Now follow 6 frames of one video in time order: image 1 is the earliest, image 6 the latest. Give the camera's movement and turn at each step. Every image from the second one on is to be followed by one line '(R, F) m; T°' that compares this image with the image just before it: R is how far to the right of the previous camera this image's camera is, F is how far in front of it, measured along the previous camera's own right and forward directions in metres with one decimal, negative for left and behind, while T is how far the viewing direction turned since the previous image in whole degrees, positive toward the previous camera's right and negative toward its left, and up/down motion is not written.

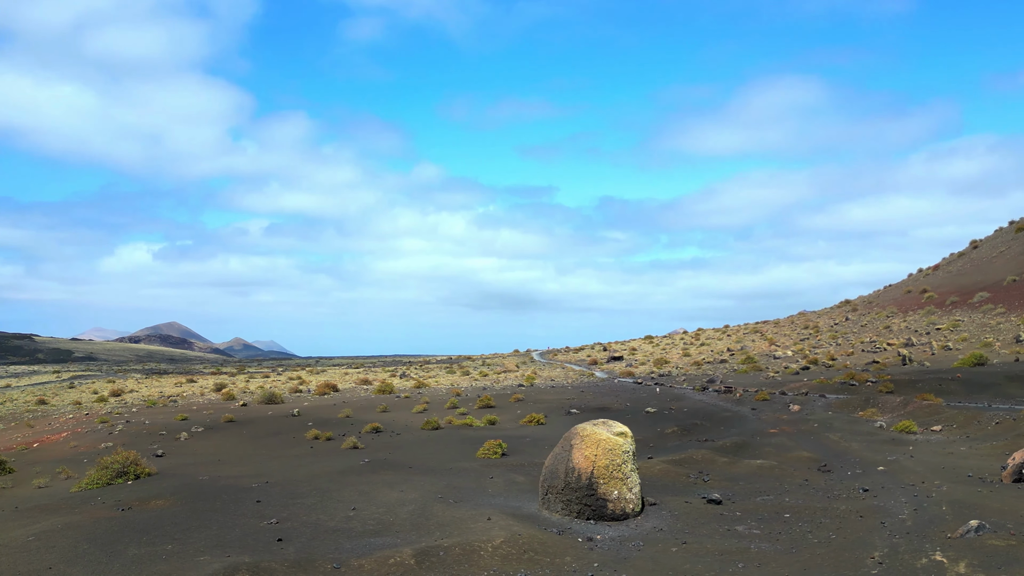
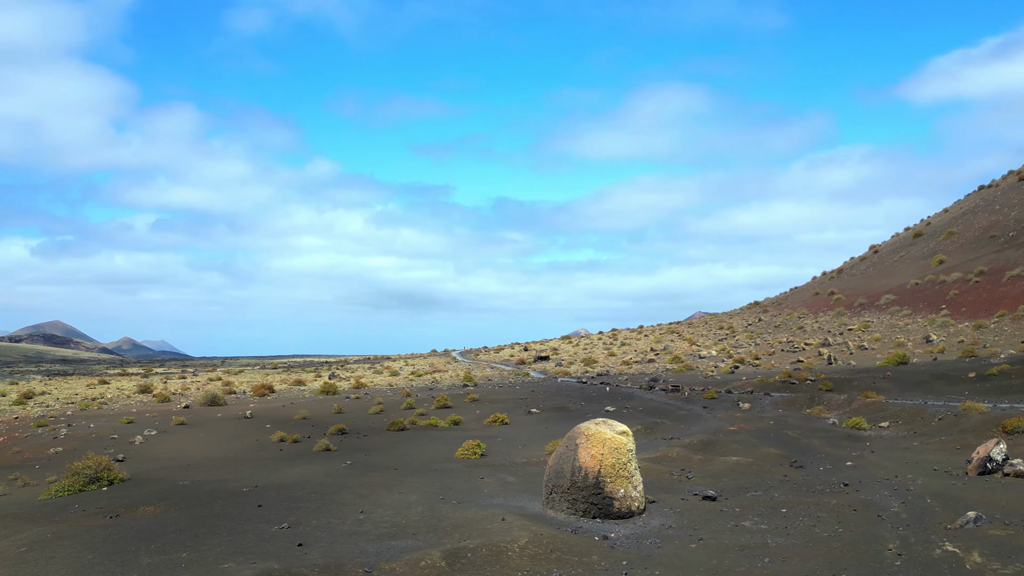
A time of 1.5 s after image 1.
(-1.6, +0.1) m; +6°
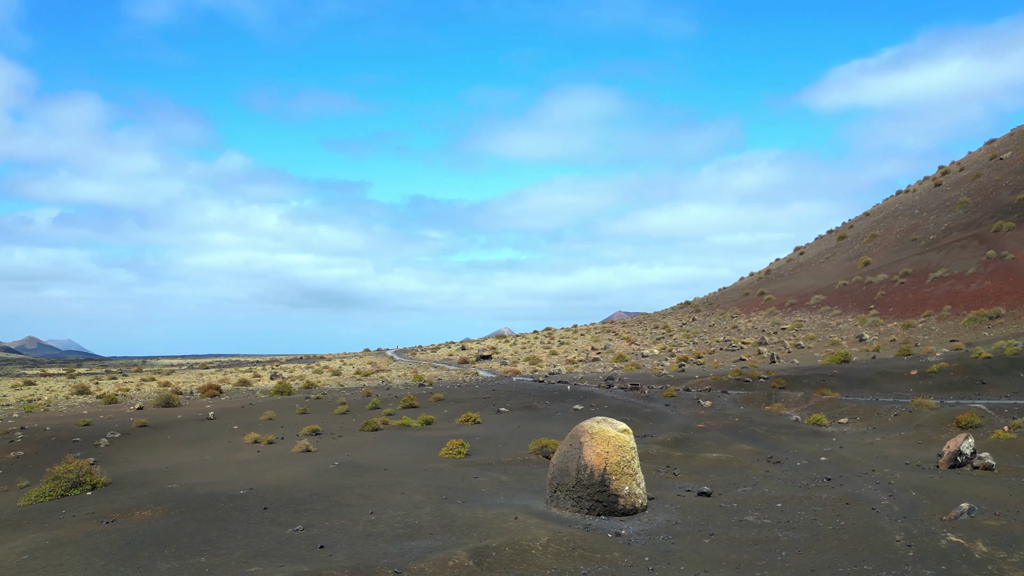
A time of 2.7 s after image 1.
(-1.3, 0.0) m; +5°
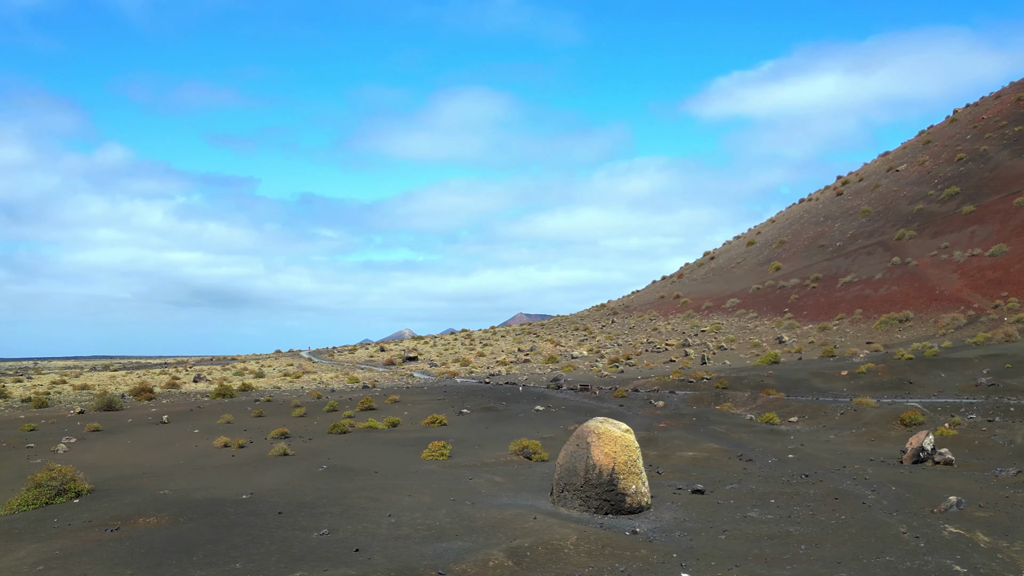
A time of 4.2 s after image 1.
(-1.7, 0.0) m; +6°
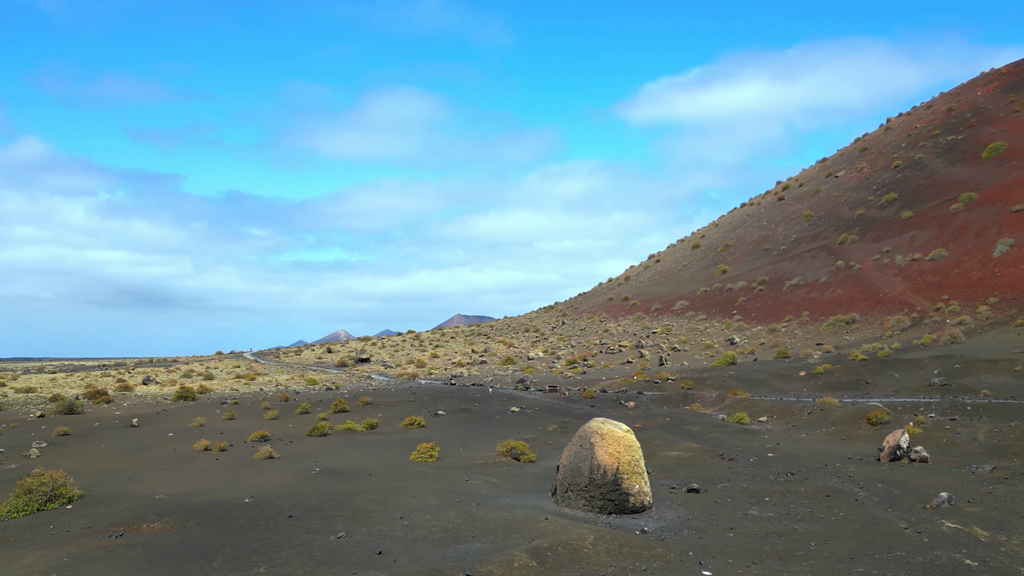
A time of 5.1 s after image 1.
(-1.0, 0.0) m; +4°
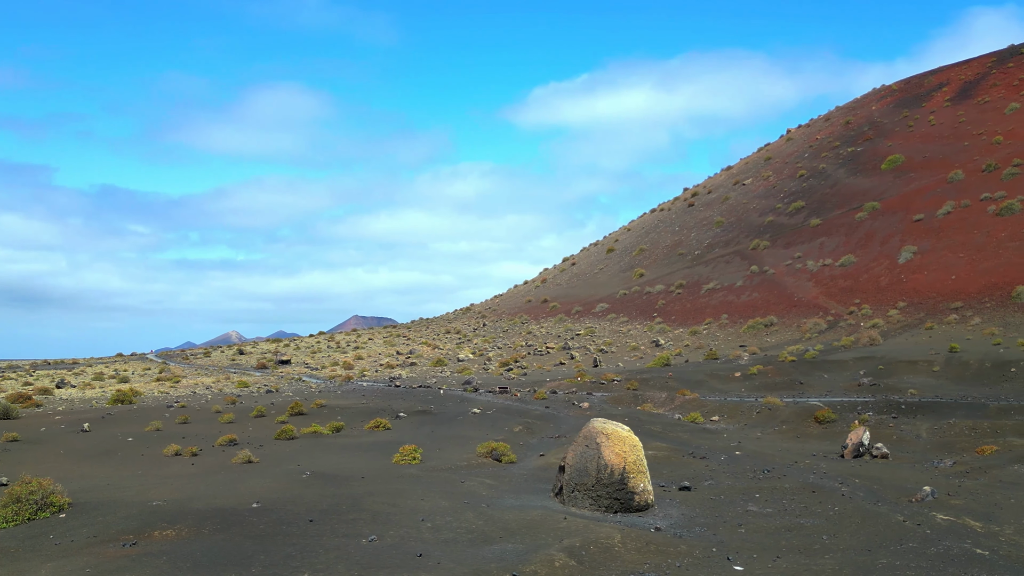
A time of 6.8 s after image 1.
(-1.7, 0.0) m; +6°
